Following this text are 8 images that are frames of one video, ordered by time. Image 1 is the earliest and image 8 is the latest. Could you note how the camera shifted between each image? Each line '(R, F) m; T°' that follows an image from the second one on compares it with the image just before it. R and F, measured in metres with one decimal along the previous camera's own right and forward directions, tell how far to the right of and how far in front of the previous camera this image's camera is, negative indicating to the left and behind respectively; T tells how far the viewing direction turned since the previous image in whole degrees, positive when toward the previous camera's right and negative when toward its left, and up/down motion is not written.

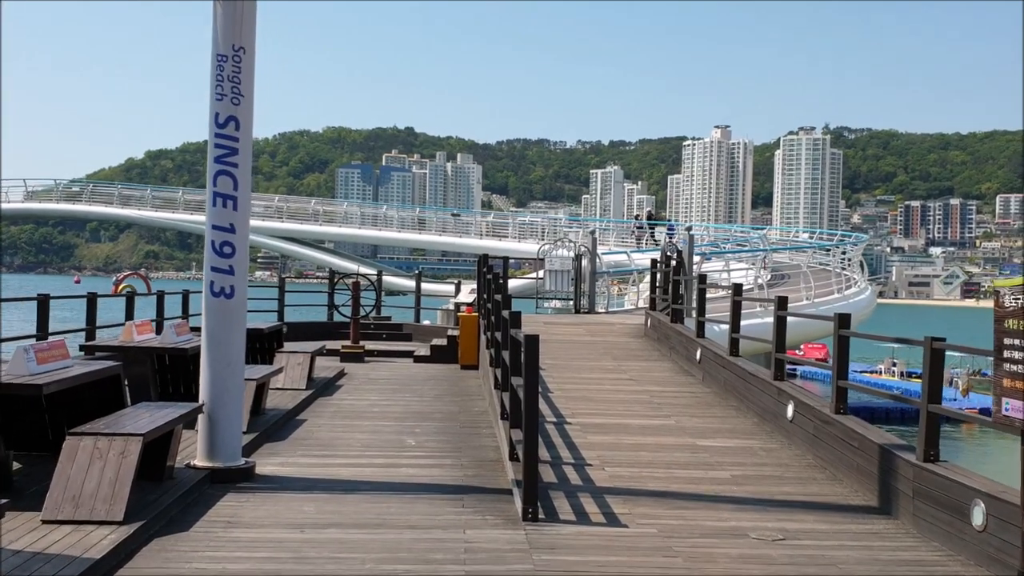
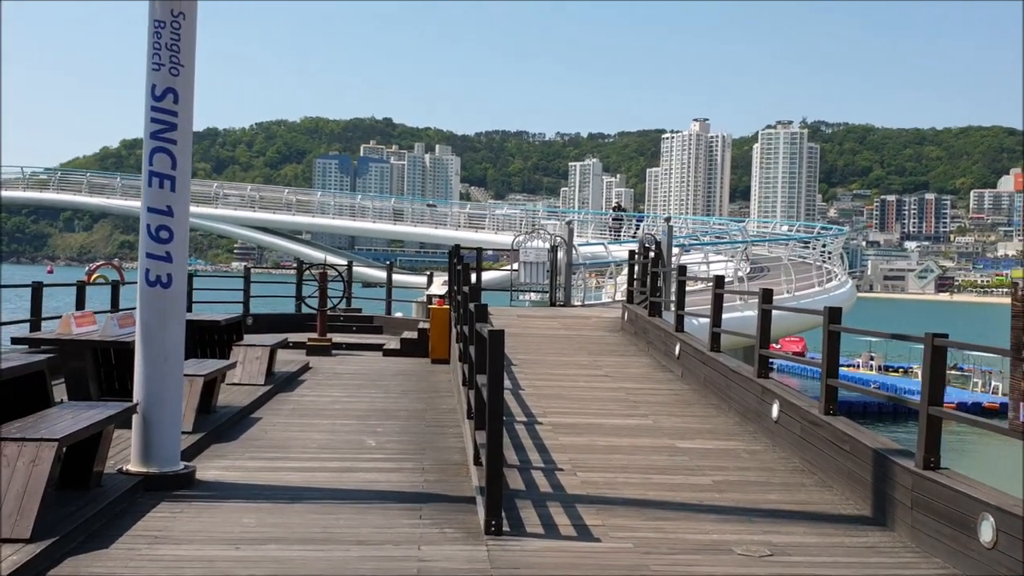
(+0.1, +0.5) m; +1°
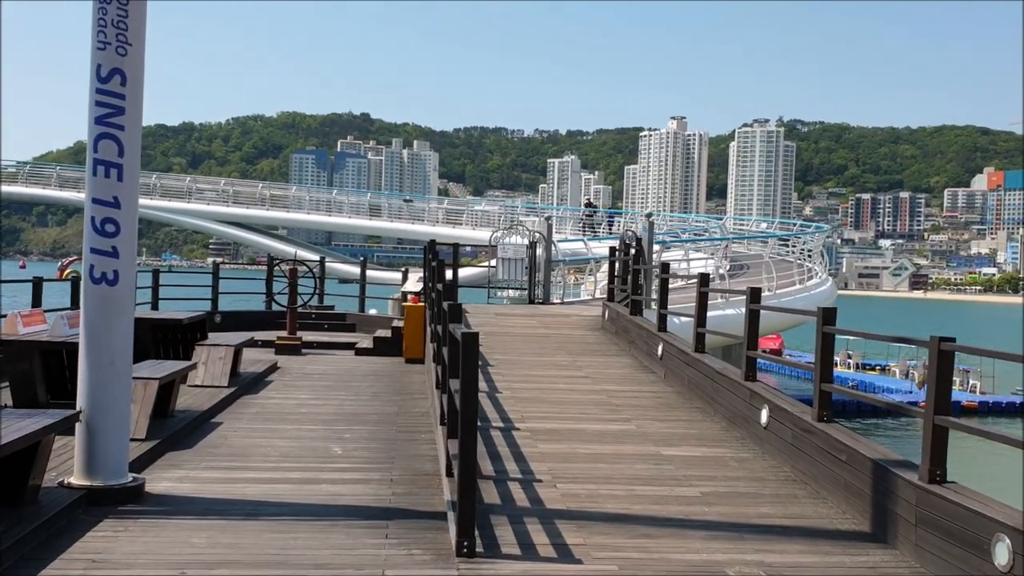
(0.0, +0.4) m; +1°
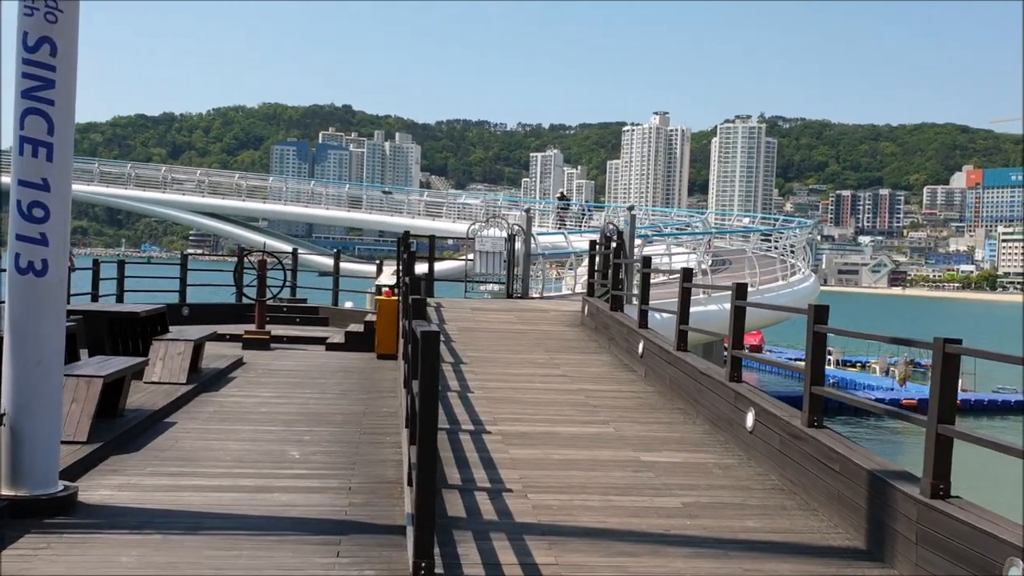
(+0.1, +0.4) m; +1°
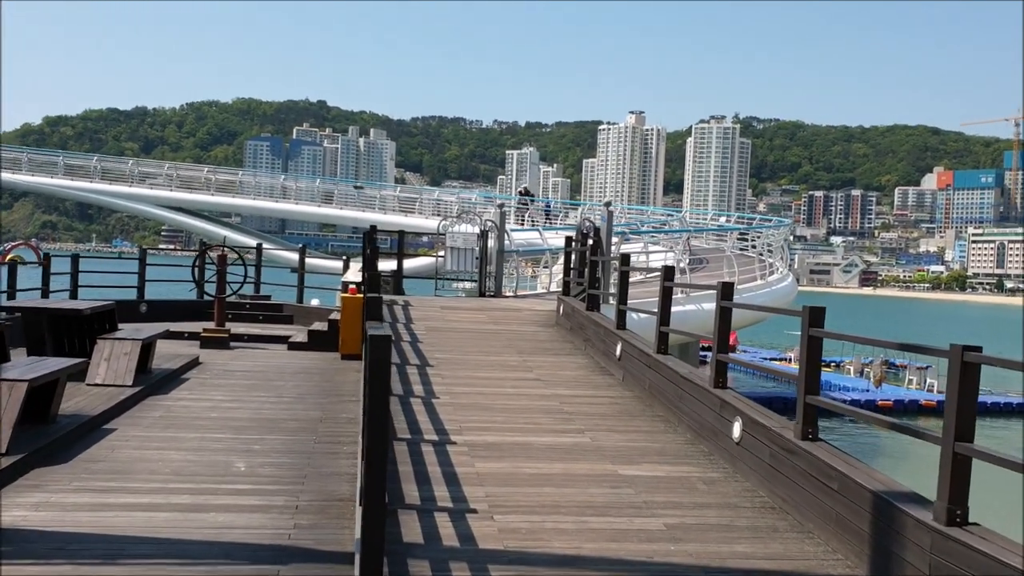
(0.0, +0.5) m; +2°
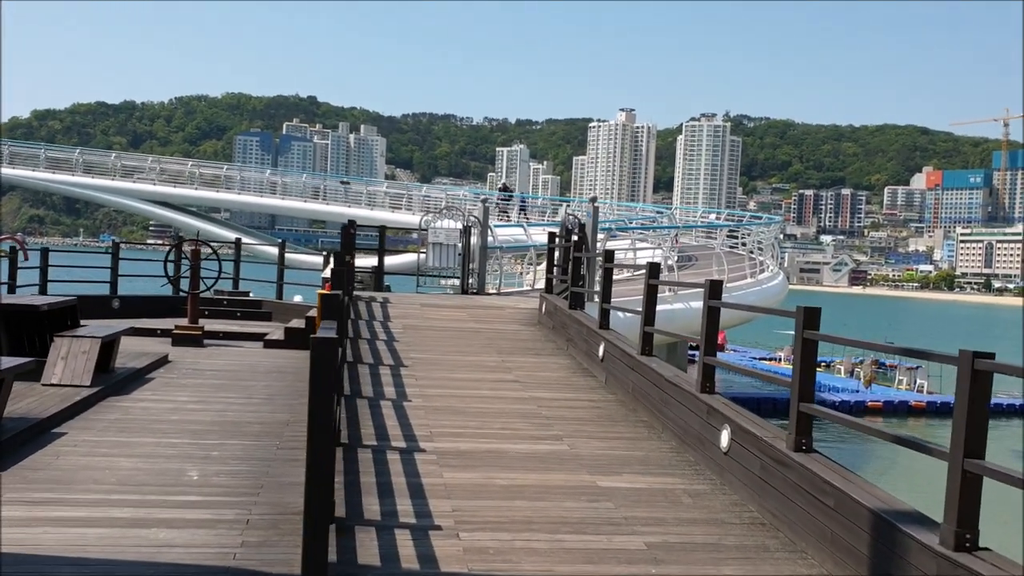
(+0.1, +0.4) m; +1°
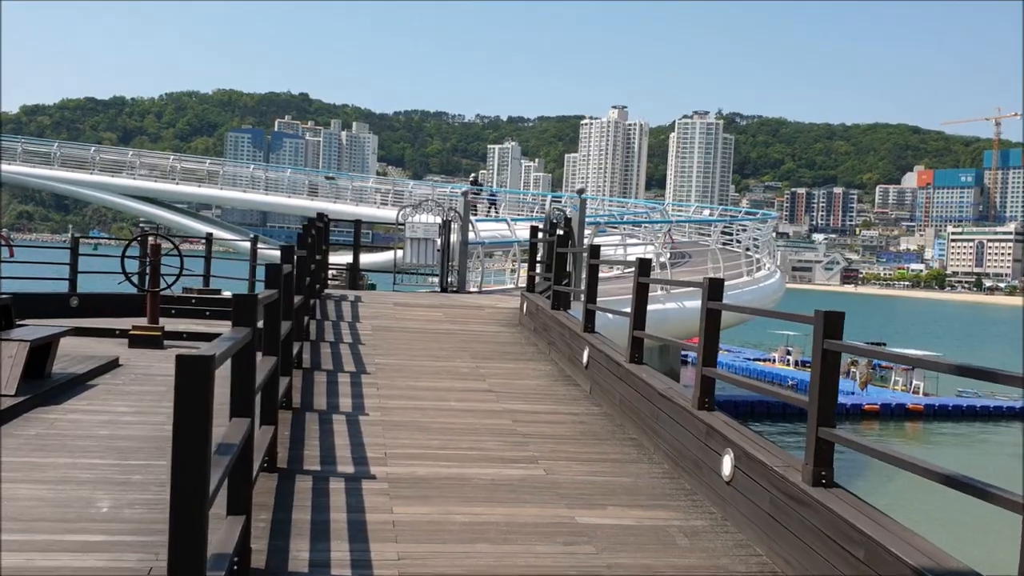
(+0.1, +0.8) m; 0°
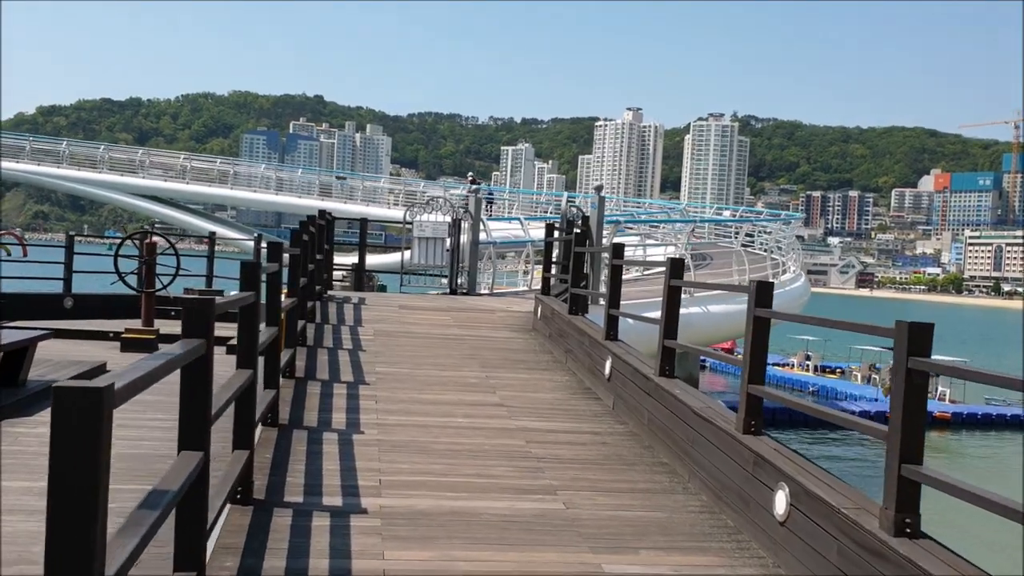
(0.0, +0.6) m; -1°
